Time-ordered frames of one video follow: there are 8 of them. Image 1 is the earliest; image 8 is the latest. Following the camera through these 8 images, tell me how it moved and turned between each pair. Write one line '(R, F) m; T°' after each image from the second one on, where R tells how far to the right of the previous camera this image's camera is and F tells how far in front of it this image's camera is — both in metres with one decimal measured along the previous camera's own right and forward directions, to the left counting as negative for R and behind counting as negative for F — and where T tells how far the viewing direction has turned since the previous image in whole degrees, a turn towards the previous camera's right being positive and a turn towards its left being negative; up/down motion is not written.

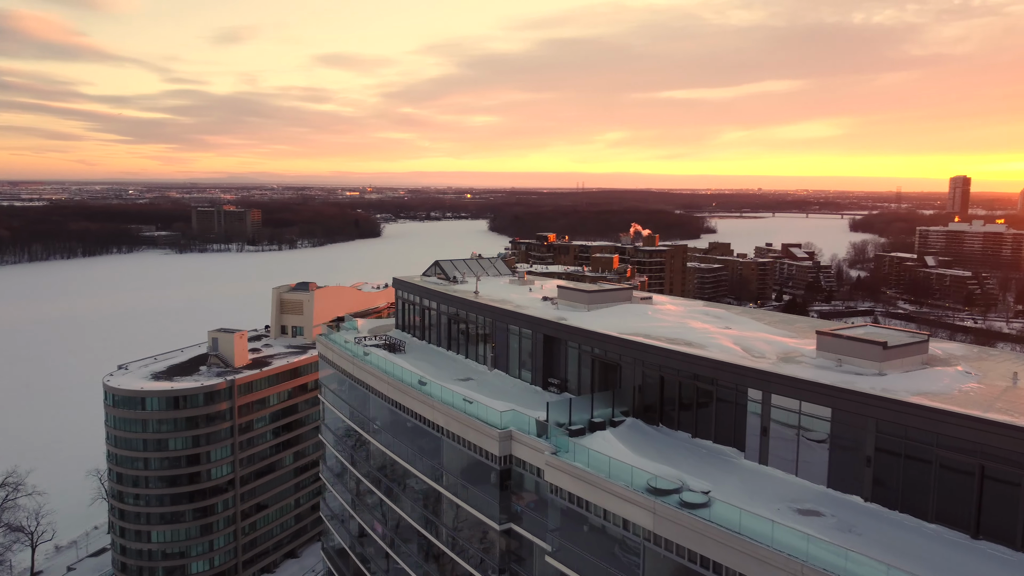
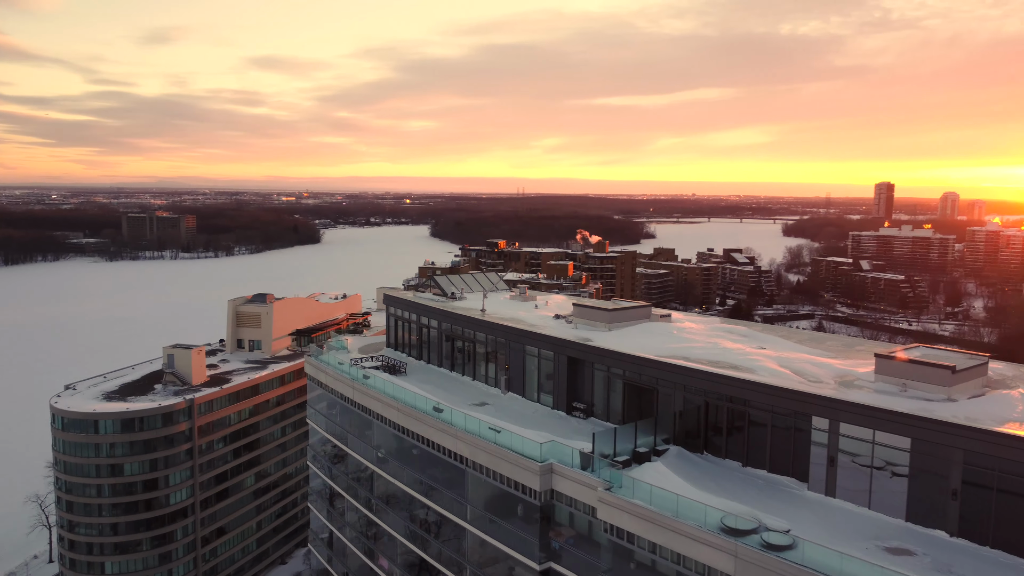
(-0.6, +0.4) m; +4°
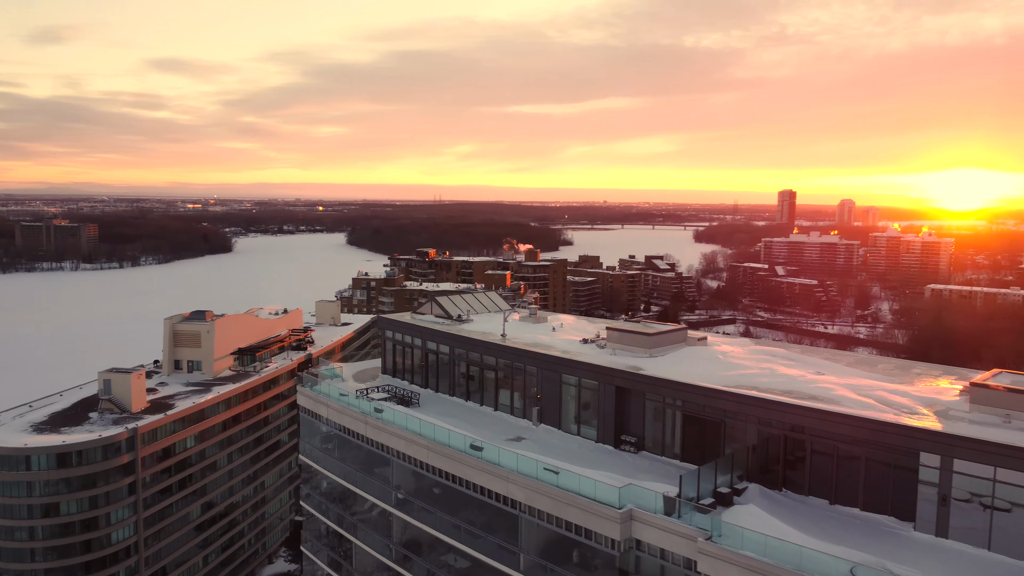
(-0.8, +0.5) m; +6°
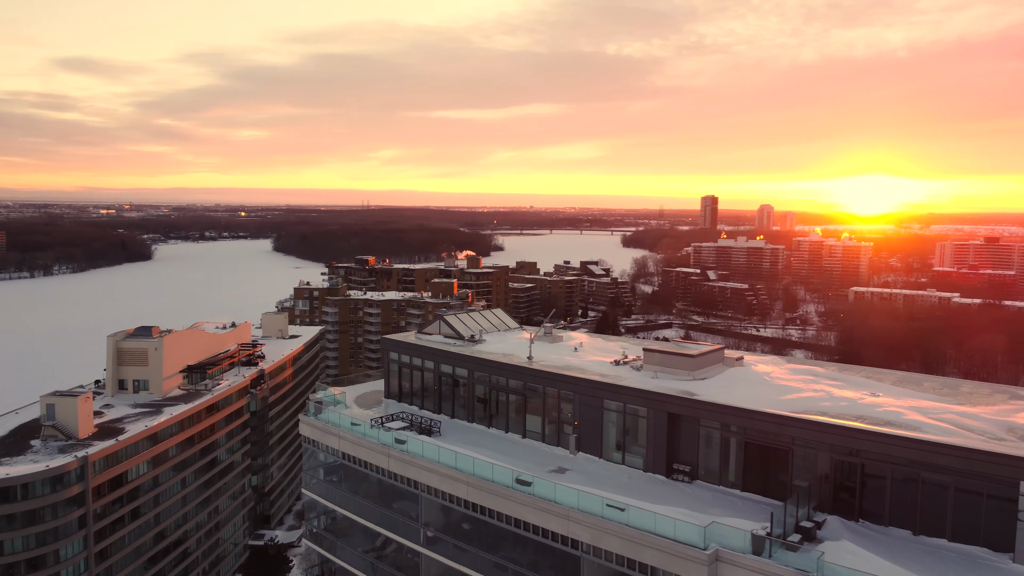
(-0.7, +0.4) m; +5°
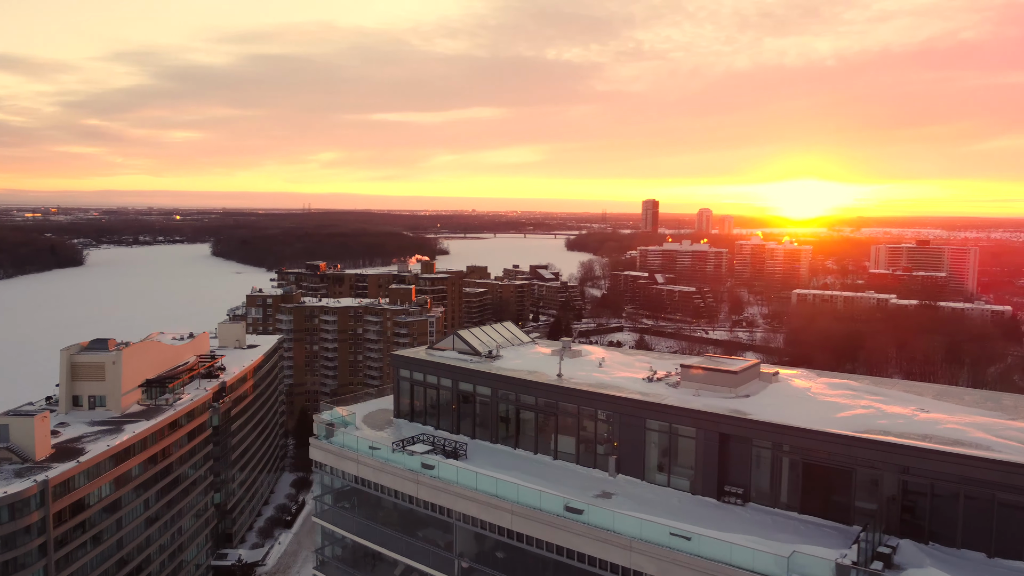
(-0.6, +0.3) m; +4°
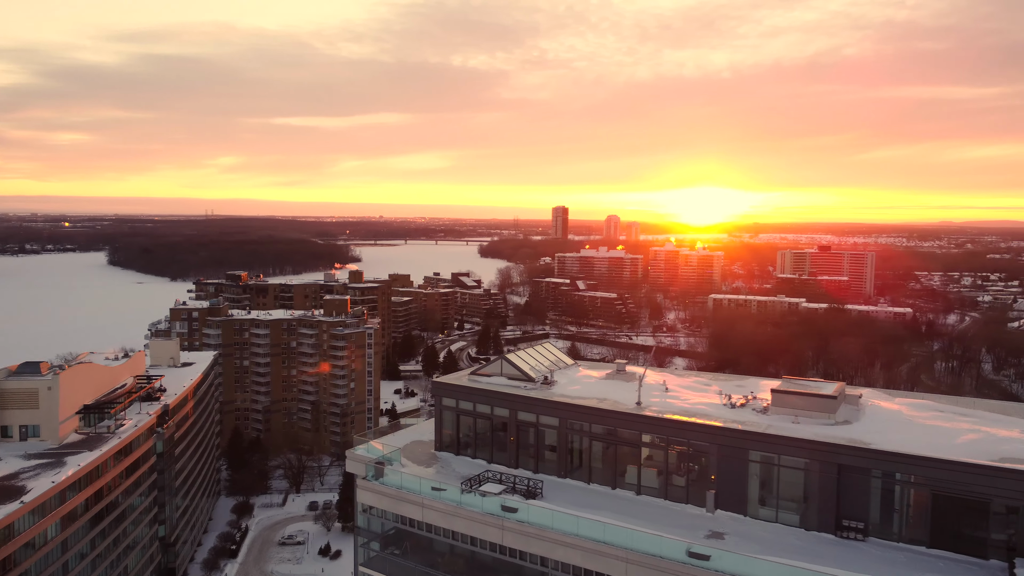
(-1.1, +0.5) m; +6°
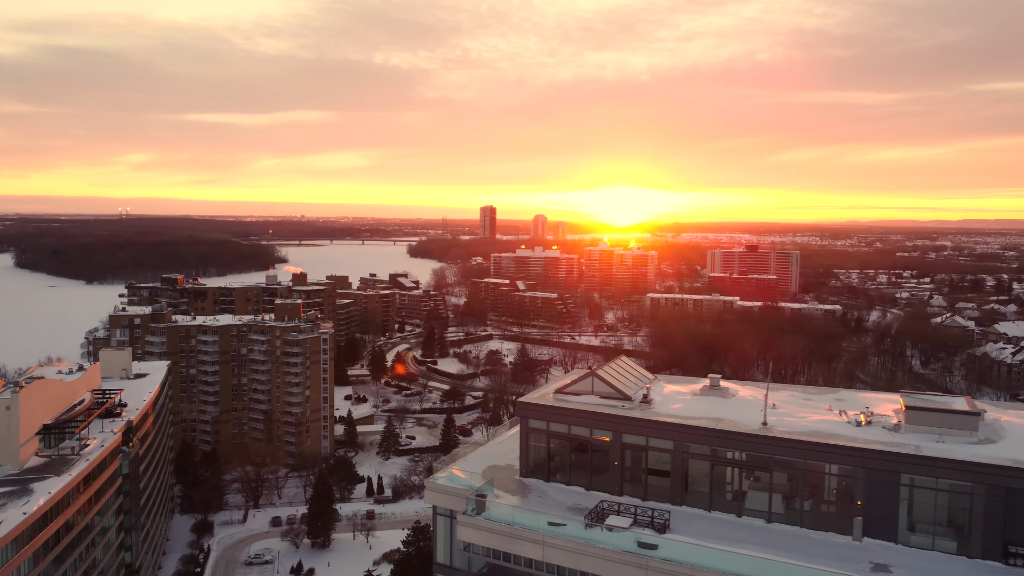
(-1.2, +0.5) m; +5°
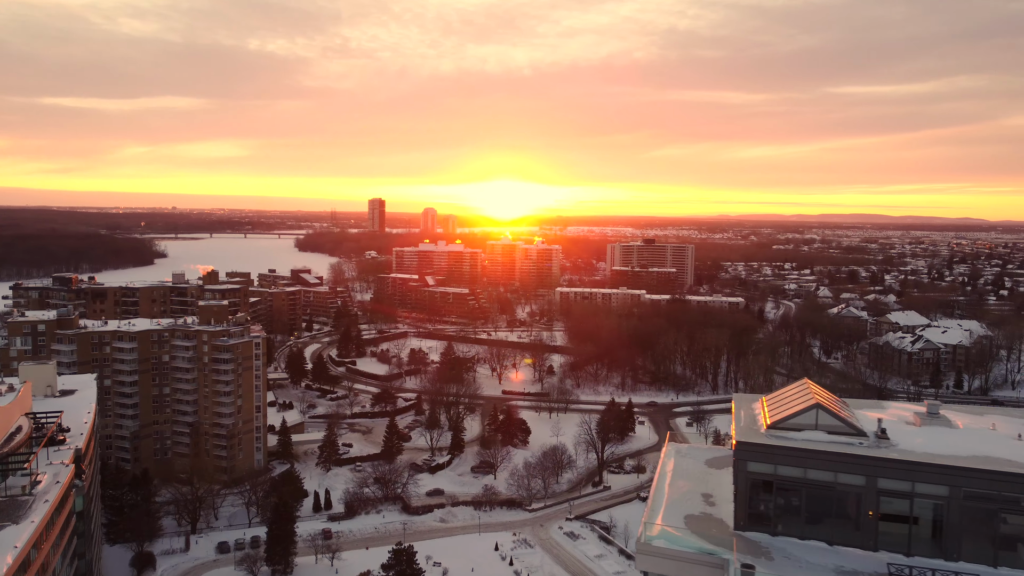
(-1.9, +1.1) m; +8°
